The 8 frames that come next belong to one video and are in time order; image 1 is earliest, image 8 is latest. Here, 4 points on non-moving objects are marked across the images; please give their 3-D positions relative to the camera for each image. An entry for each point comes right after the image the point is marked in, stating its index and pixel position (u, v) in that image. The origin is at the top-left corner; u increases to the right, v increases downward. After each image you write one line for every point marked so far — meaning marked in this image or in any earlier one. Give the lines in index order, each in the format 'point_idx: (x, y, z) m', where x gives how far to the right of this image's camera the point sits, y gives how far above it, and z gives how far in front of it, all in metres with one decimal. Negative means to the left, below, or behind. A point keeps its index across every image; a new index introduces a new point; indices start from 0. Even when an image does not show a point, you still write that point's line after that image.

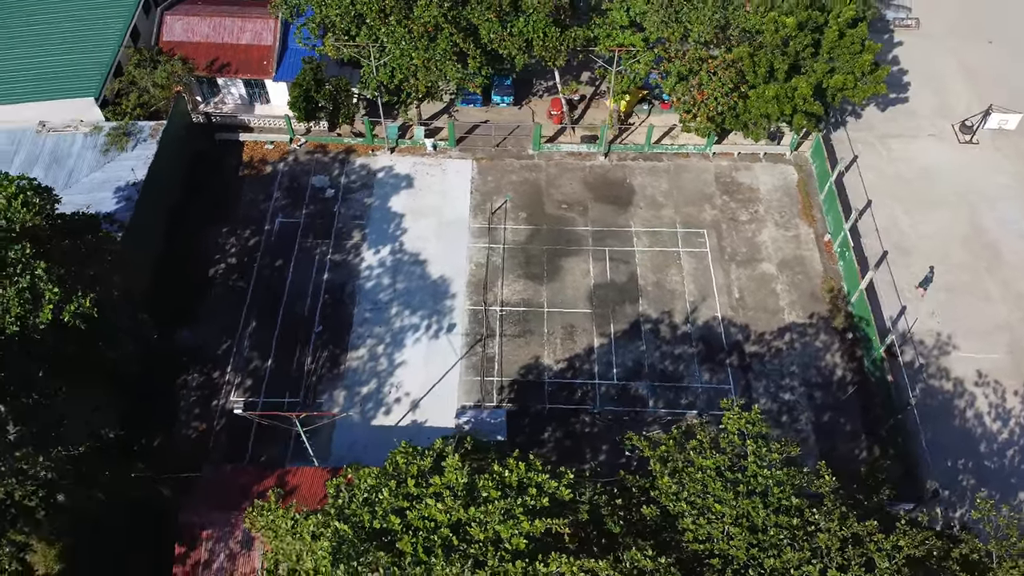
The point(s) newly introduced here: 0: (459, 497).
0: (-1.0, -3.5, +13.4) m
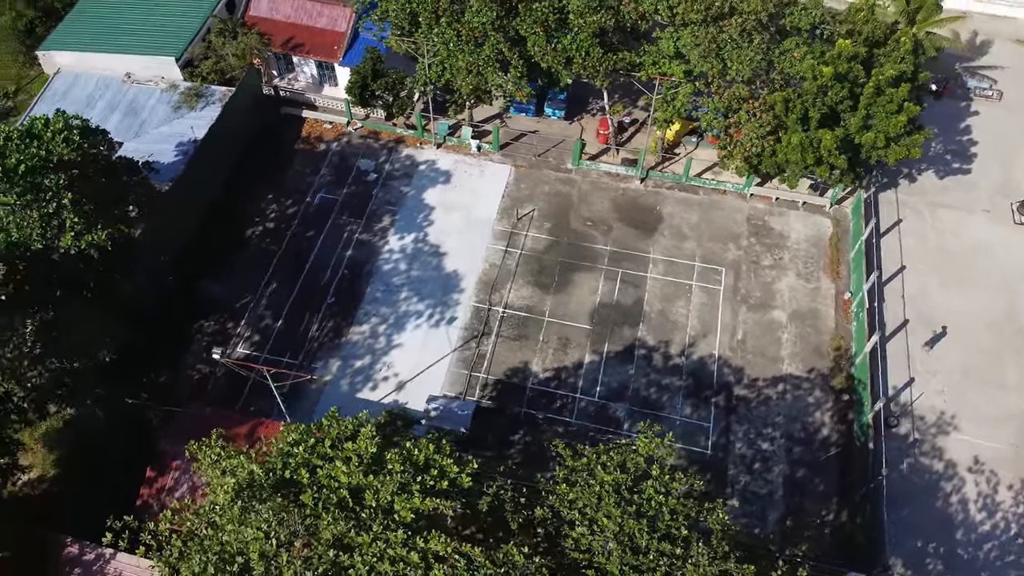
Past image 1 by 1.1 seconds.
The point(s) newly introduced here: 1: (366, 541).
0: (-2.7, -3.1, +14.3) m
1: (-2.5, -4.2, +13.6) m
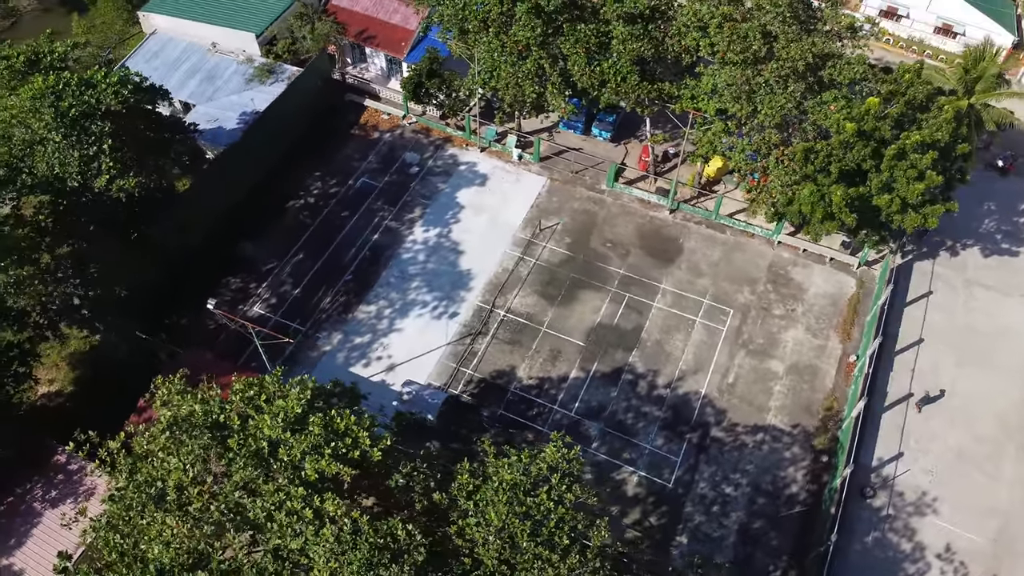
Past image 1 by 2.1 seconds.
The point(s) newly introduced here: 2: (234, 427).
0: (-4.4, -2.5, +15.5) m
1: (-4.4, -3.6, +14.7) m
2: (-5.3, -2.7, +15.6) m
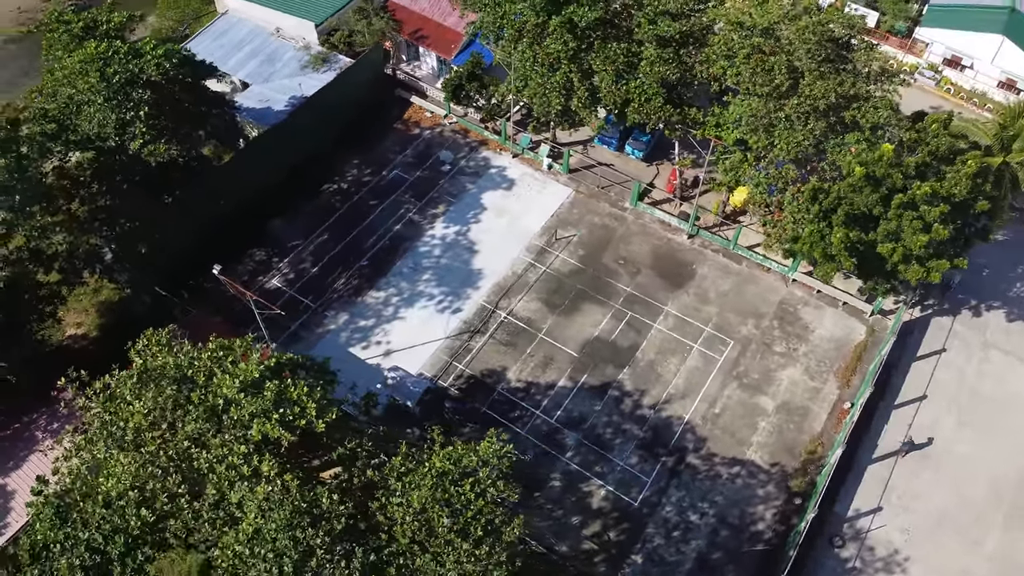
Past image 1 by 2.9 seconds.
0: (-5.5, -1.9, +16.5) m
1: (-5.8, -3.0, +15.8) m
2: (-6.5, -1.9, +16.7) m
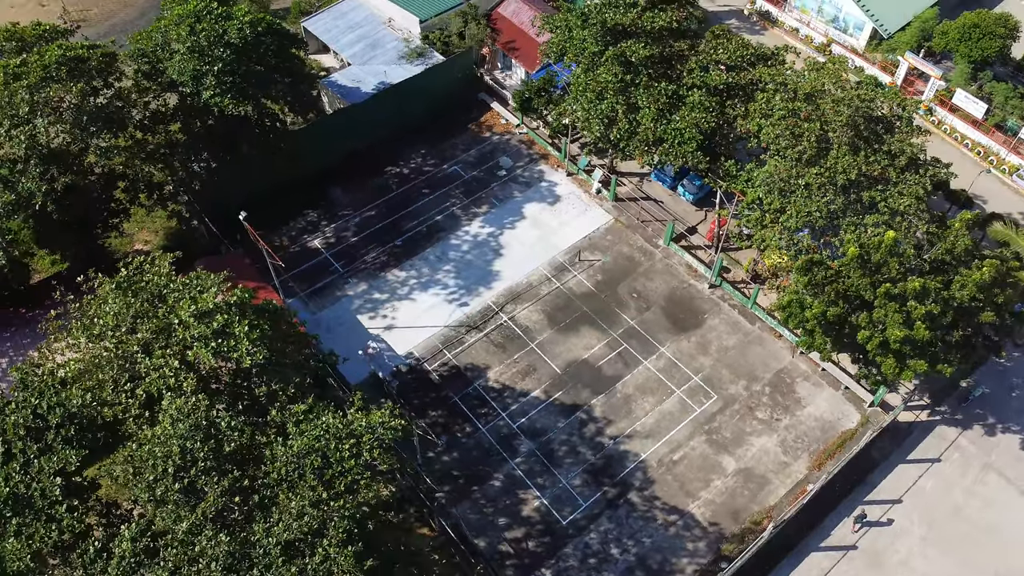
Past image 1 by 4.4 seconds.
0: (-7.2, -0.5, +18.8) m
1: (-7.9, -1.5, +18.1) m
2: (-8.1, -0.3, +19.2) m
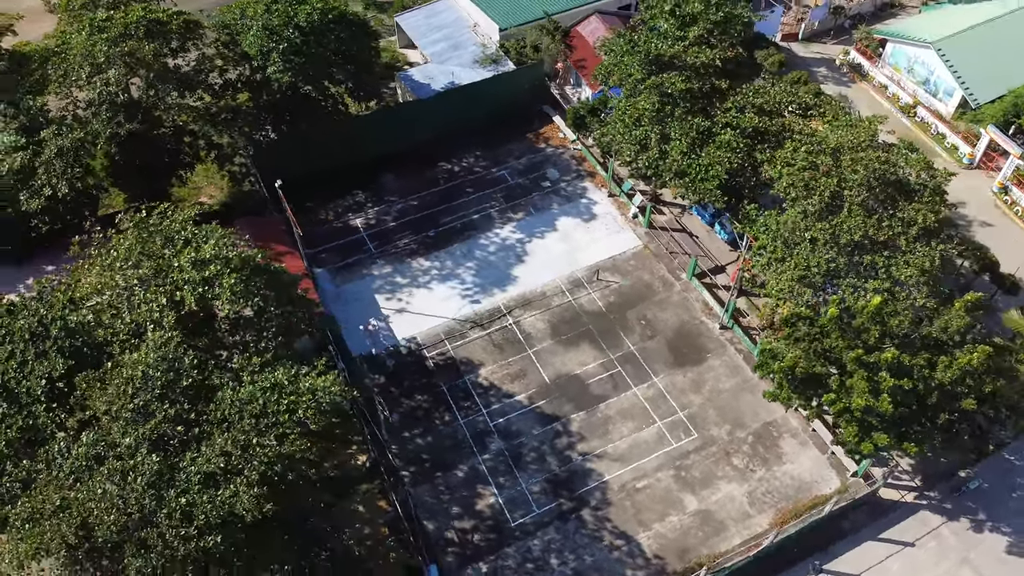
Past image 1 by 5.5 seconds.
0: (-8.0, +0.8, +20.8) m
1: (-8.9, 0.0, +20.2) m
2: (-8.8, +1.1, +21.3) m
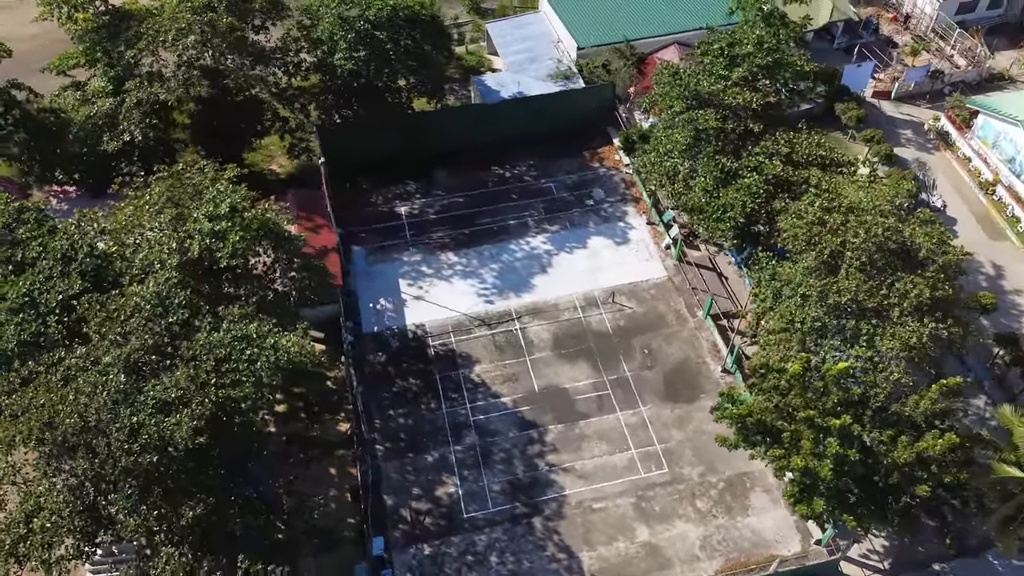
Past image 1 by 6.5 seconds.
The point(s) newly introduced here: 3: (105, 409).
0: (-8.3, +2.2, +22.9) m
1: (-9.4, +1.5, +22.4) m
2: (-9.0, +2.6, +23.5) m
3: (-9.3, -2.8, +18.6) m
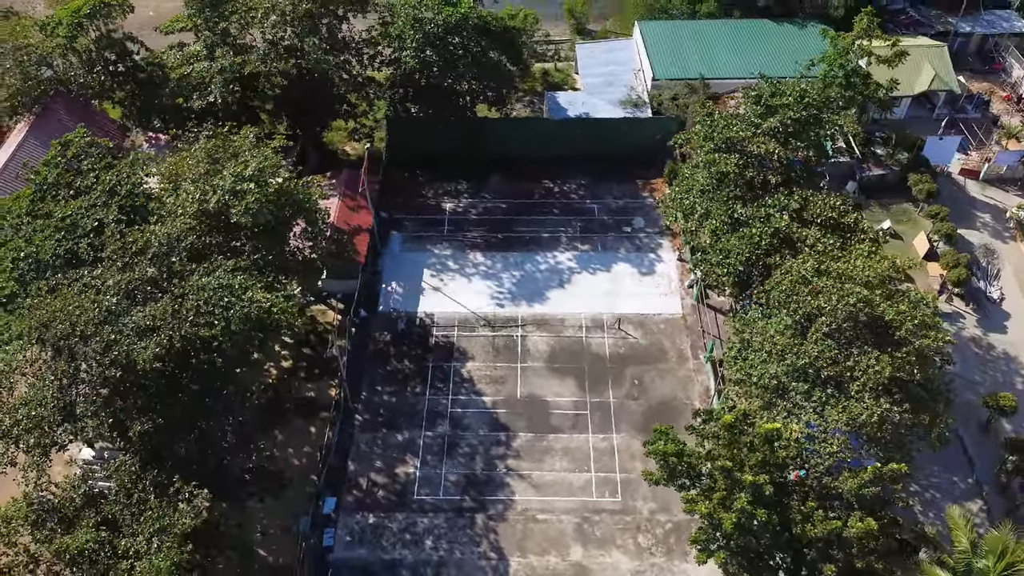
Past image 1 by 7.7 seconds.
0: (-8.4, +3.6, +25.3) m
1: (-9.6, +3.2, +25.0) m
2: (-8.8, +4.1, +26.0) m
3: (-10.9, -0.9, +21.3) m
